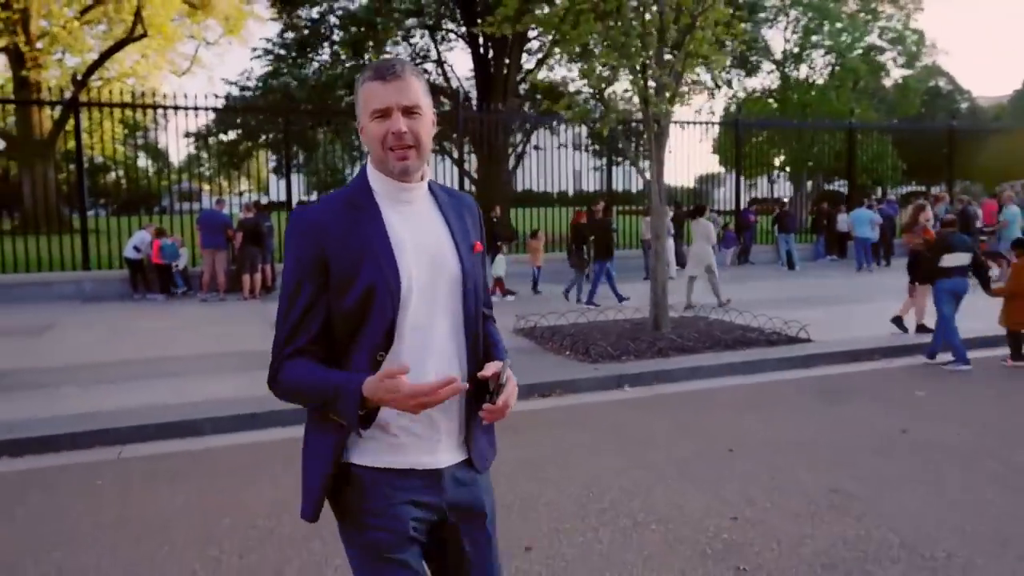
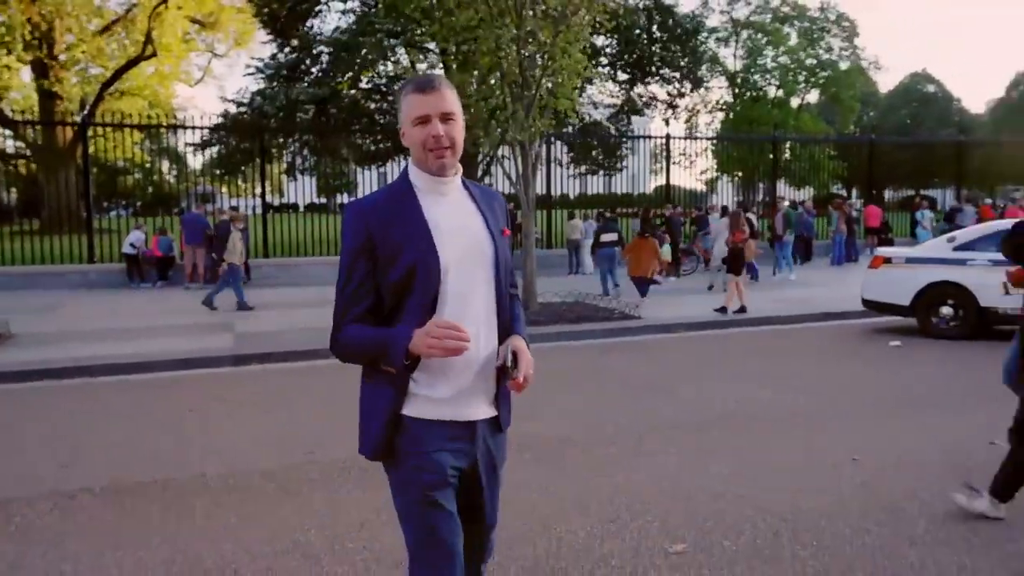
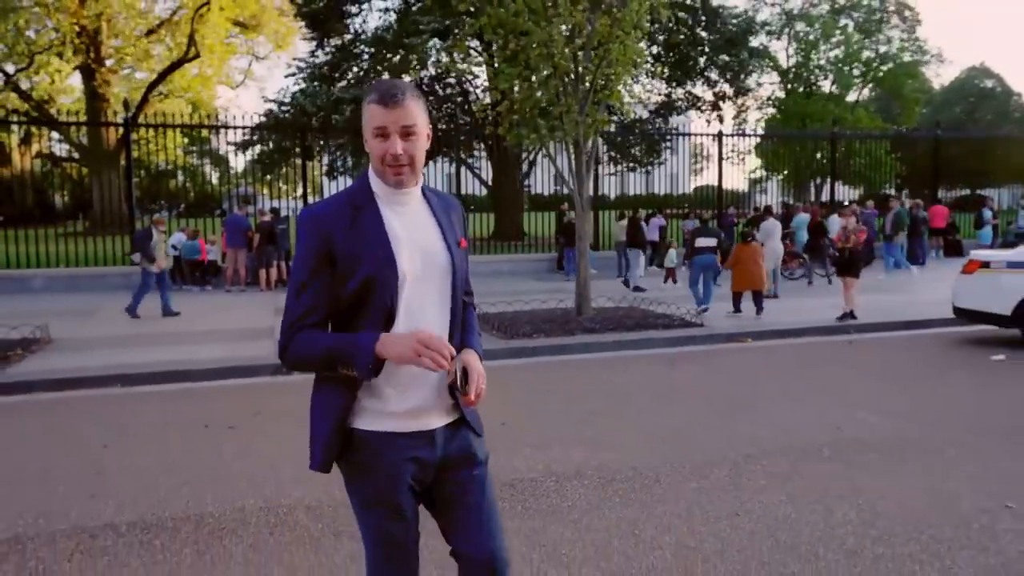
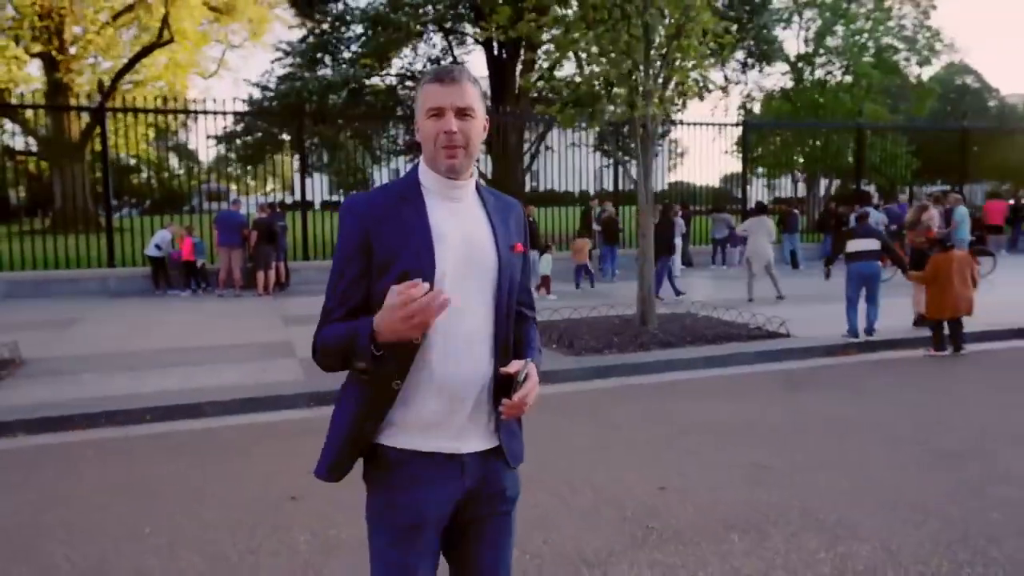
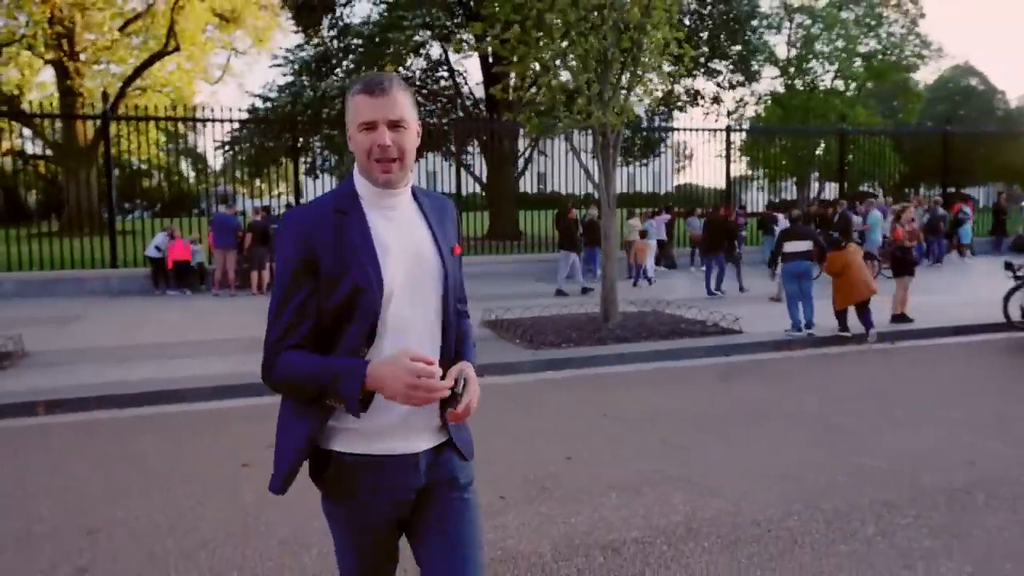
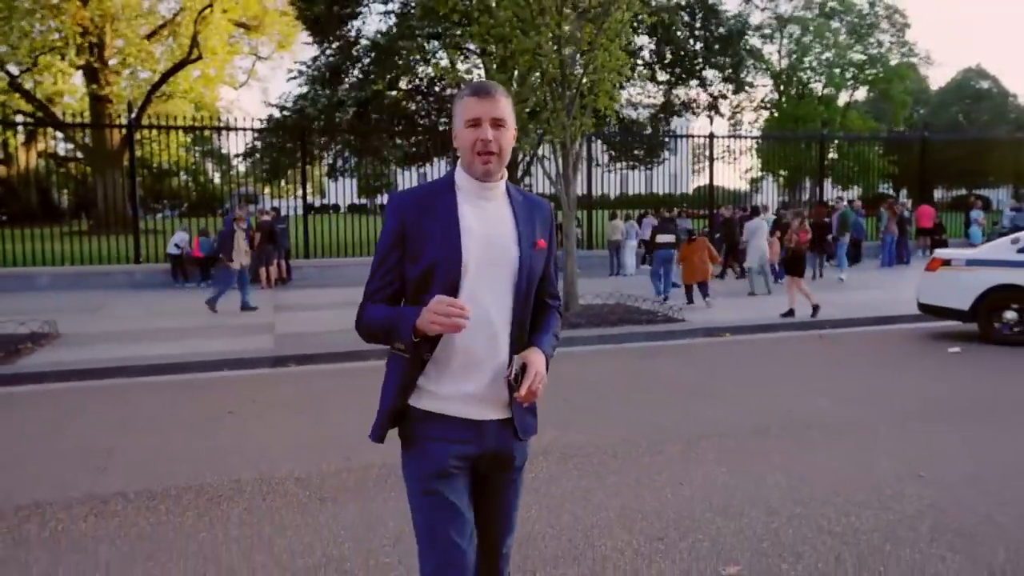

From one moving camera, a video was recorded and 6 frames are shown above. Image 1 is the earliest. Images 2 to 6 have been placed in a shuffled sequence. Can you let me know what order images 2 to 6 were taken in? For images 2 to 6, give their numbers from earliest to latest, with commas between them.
4, 5, 3, 6, 2
